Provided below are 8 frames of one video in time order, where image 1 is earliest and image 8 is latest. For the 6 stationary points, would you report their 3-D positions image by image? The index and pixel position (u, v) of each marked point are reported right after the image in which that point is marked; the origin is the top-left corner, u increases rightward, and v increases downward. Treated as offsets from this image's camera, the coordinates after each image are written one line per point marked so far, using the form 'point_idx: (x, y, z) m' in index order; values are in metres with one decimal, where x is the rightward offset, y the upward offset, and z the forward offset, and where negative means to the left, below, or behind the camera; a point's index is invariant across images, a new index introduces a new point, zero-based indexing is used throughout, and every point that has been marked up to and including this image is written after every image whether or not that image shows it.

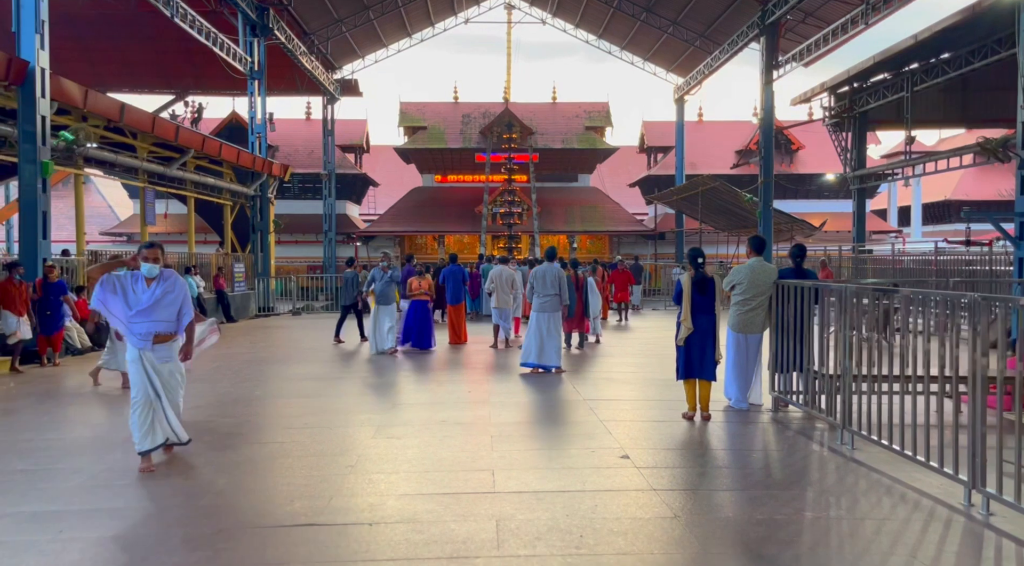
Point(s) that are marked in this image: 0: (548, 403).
0: (+0.3, -1.2, +7.6) m
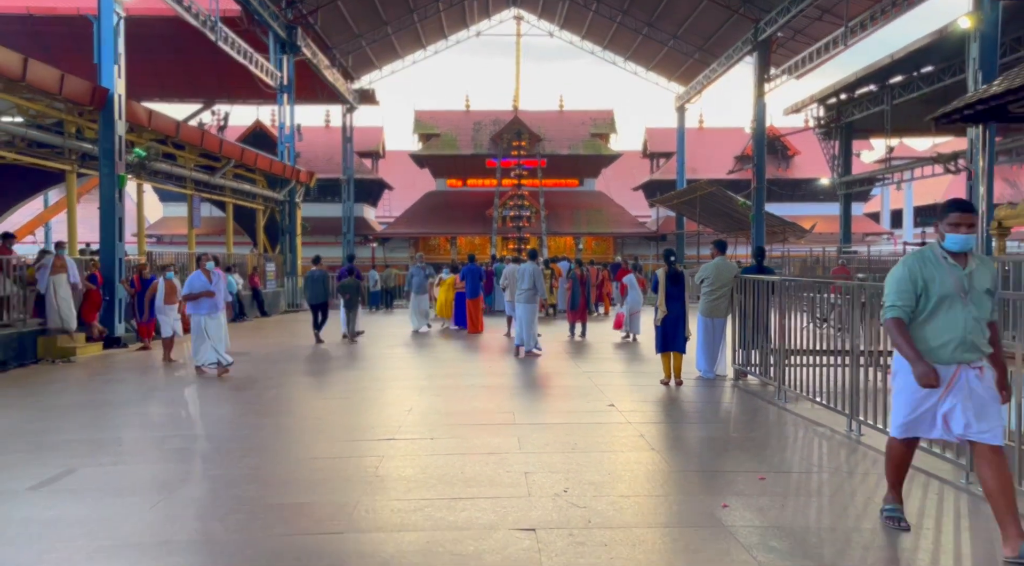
0: (+0.4, -1.1, +9.4) m
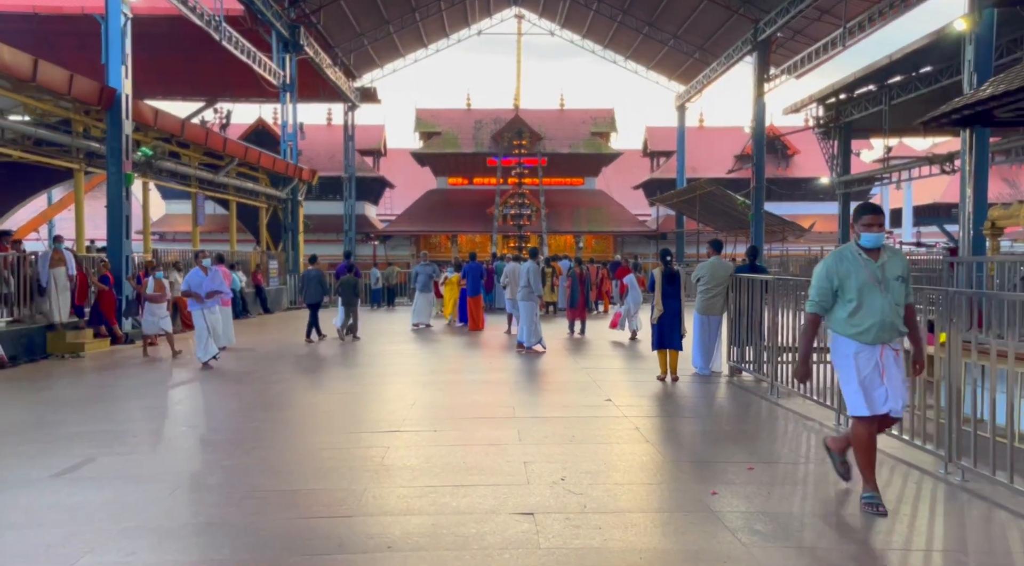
0: (+0.4, -1.1, +9.6) m
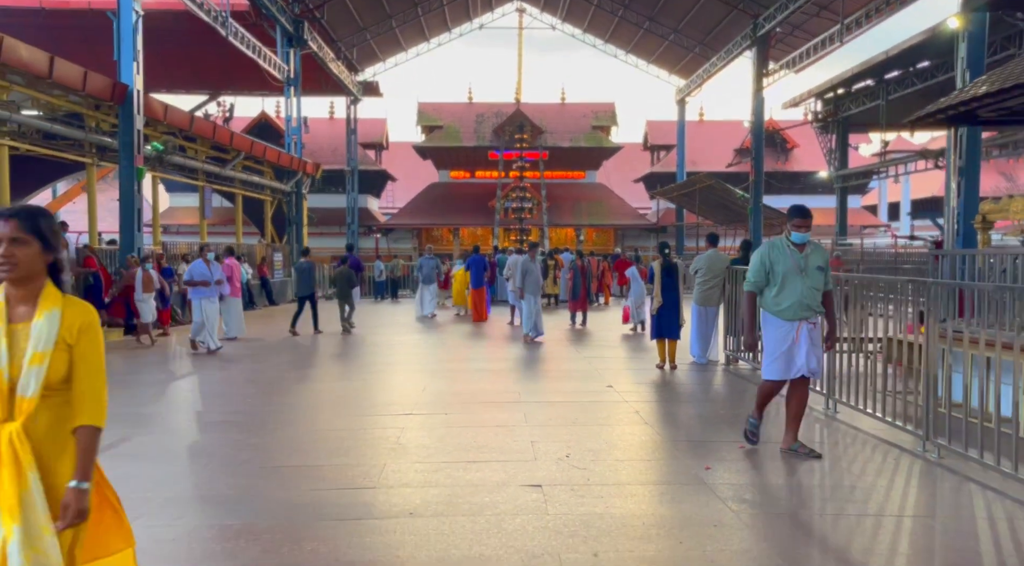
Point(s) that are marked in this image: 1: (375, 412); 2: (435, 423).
0: (+0.5, -1.0, +10.0) m
1: (-1.1, -1.1, +6.5) m
2: (-0.6, -1.1, +6.0) m
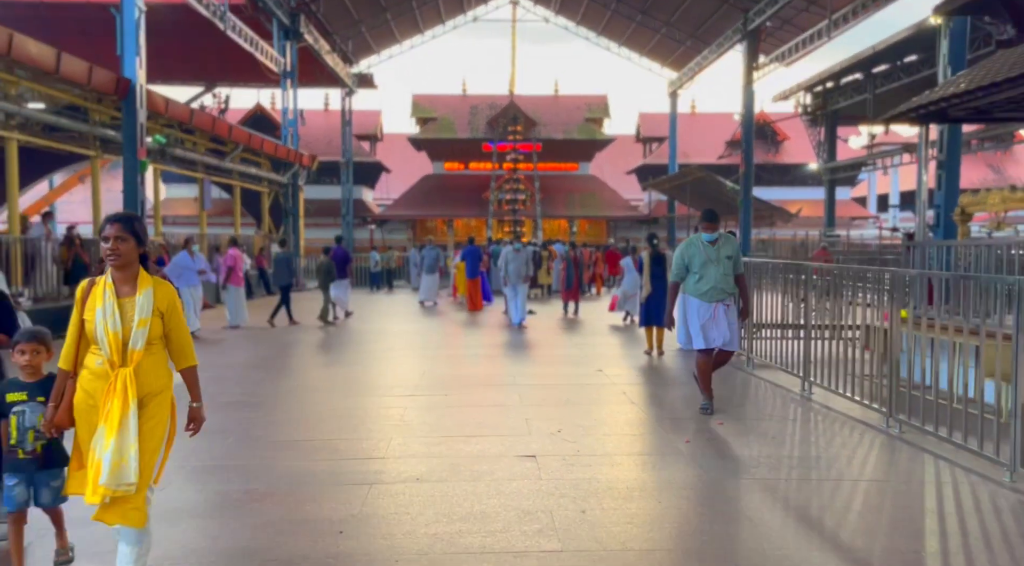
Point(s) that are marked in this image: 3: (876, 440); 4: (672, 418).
0: (+0.4, -0.8, +10.4) m
1: (-1.2, -1.0, +6.9) m
2: (-0.6, -1.0, +6.5) m
3: (+2.4, -1.1, +5.3) m
4: (+1.2, -1.0, +5.9) m
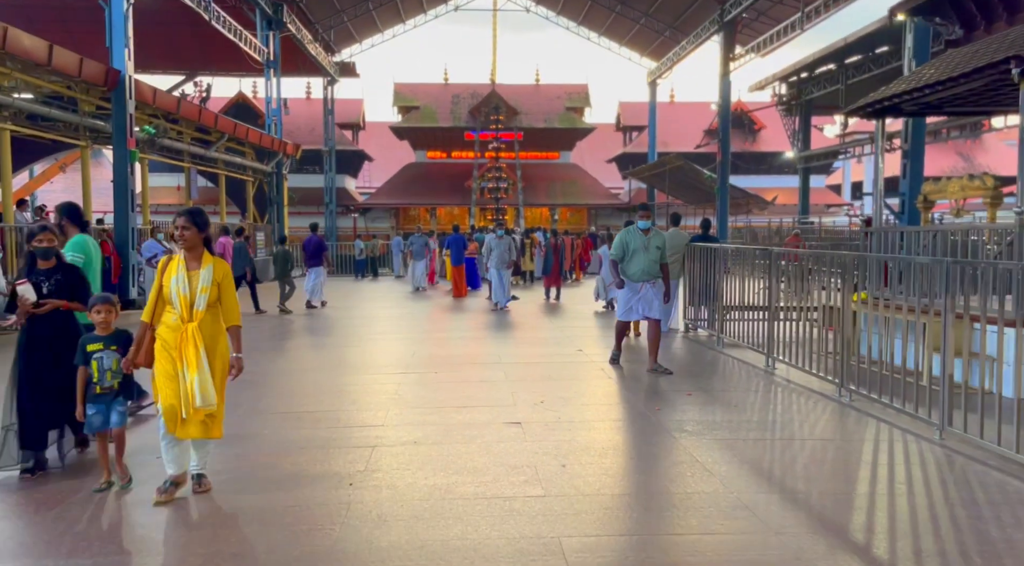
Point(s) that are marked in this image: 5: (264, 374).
0: (+0.2, -0.6, +10.9) m
1: (-1.3, -0.8, +7.4) m
2: (-0.8, -0.9, +6.9) m
3: (+2.3, -0.9, +5.8) m
4: (+1.1, -0.9, +6.4) m
5: (-2.3, -0.9, +7.5) m
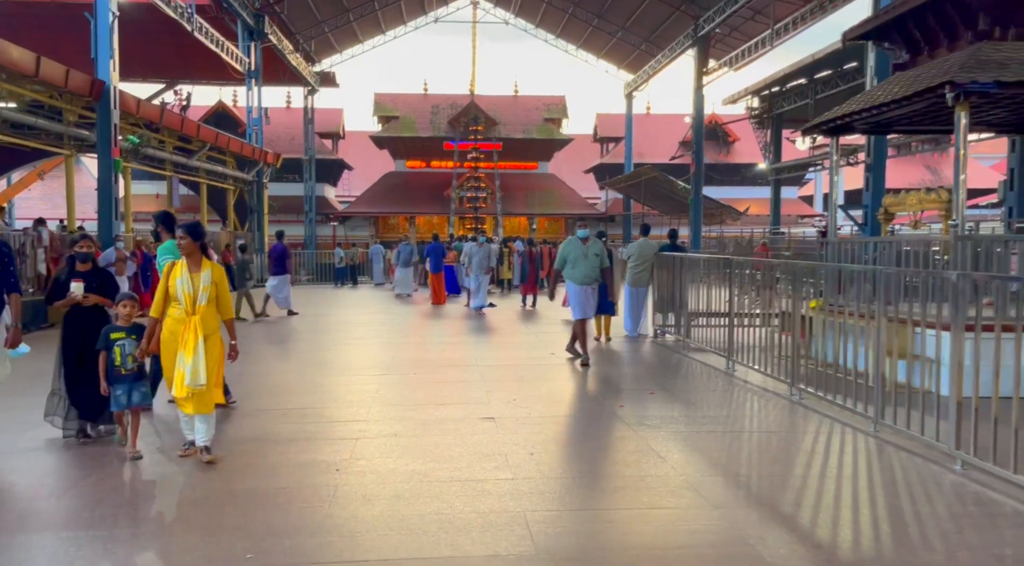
0: (-0.1, -0.7, +11.3) m
1: (-1.6, -0.9, +7.8) m
2: (-1.0, -0.9, +7.3) m
3: (+2.1, -1.0, +6.3) m
4: (+0.9, -0.9, +6.9) m
5: (-2.6, -0.9, +7.8) m
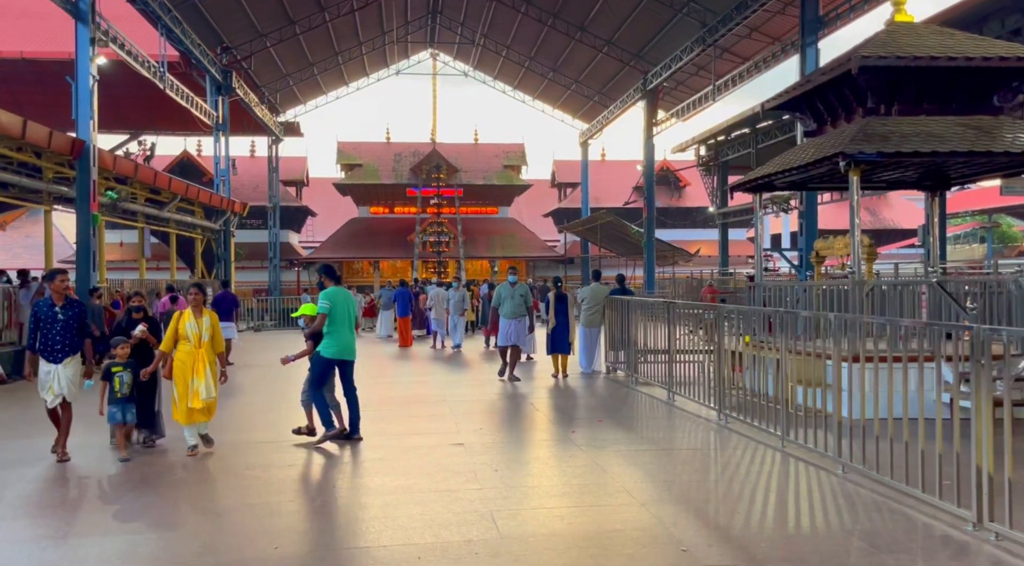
0: (-0.7, -1.4, +12.2) m
1: (-1.9, -1.4, +8.6) m
2: (-1.3, -1.4, +8.2) m
3: (+1.8, -1.4, +7.3) m
4: (+0.5, -1.4, +7.8) m
5: (-3.0, -1.5, +8.6) m
